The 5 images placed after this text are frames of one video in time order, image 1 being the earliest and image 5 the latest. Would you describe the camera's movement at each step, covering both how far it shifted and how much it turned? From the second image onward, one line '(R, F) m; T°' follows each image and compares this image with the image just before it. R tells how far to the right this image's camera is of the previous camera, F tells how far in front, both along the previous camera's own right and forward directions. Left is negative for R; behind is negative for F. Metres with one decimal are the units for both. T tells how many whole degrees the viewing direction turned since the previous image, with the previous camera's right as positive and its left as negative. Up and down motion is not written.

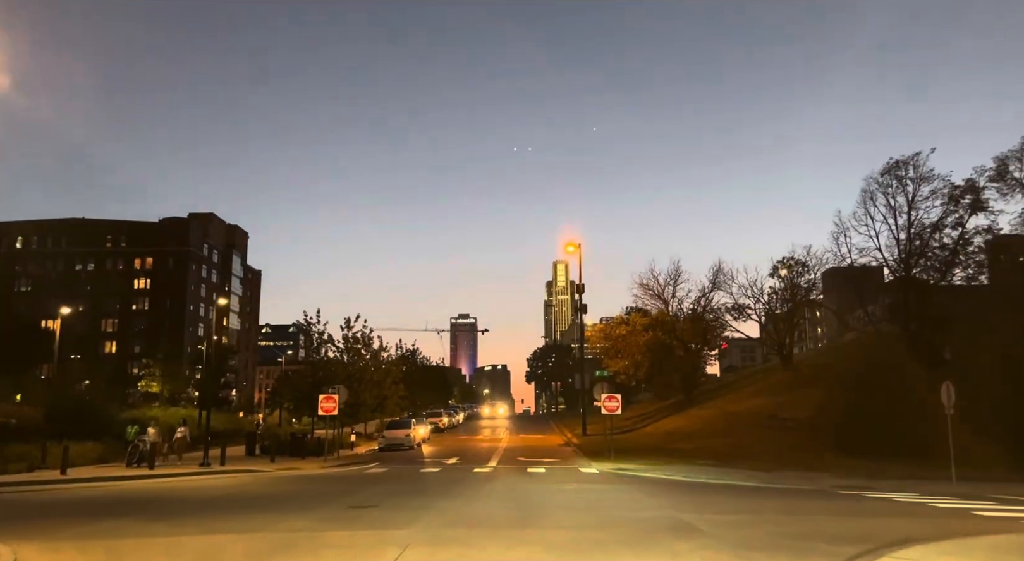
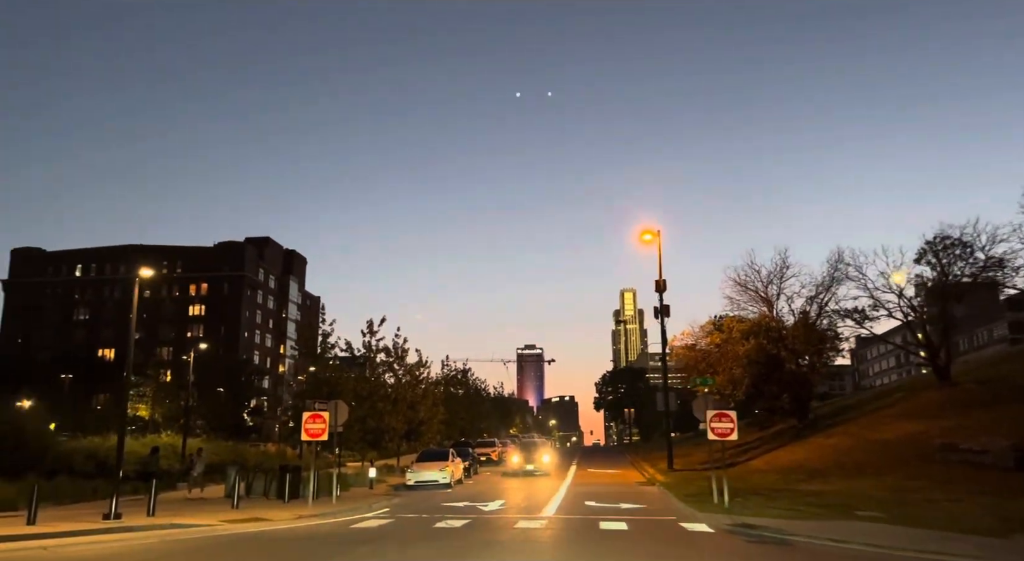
(+0.1, +8.2) m; -5°
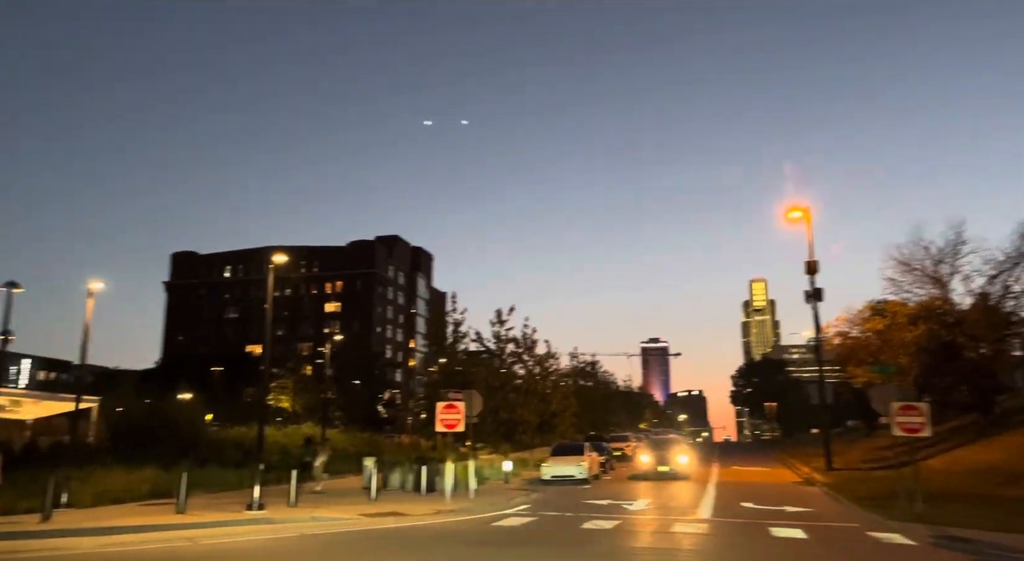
(-0.5, +1.6) m; -8°
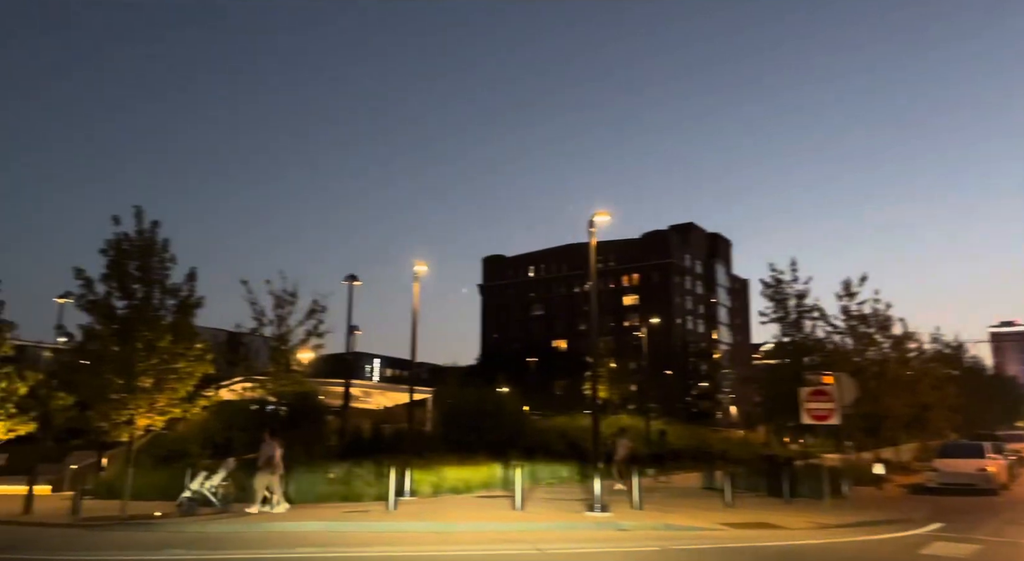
(-1.7, +3.6) m; -20°
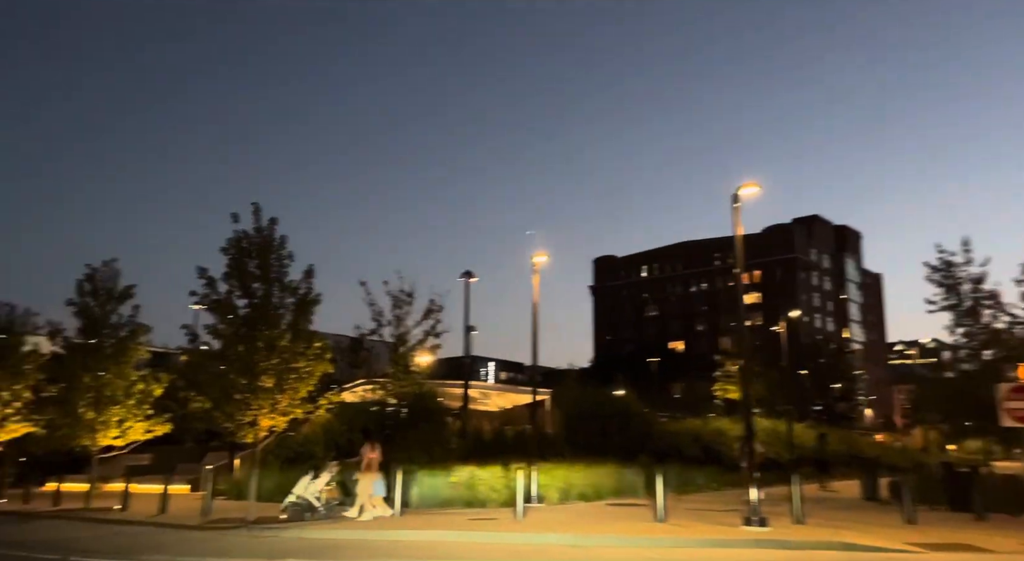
(-0.6, +1.9) m; -8°
